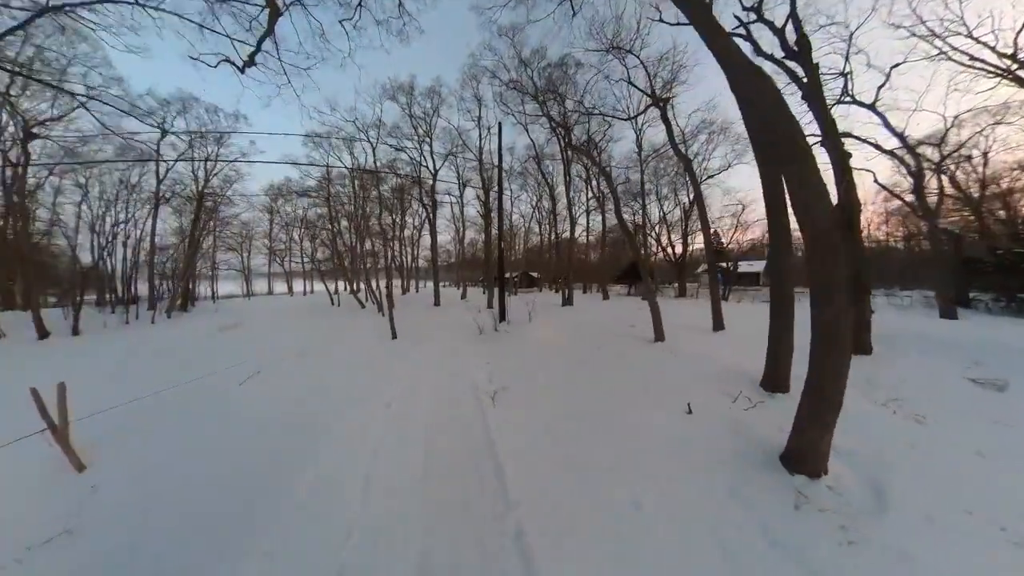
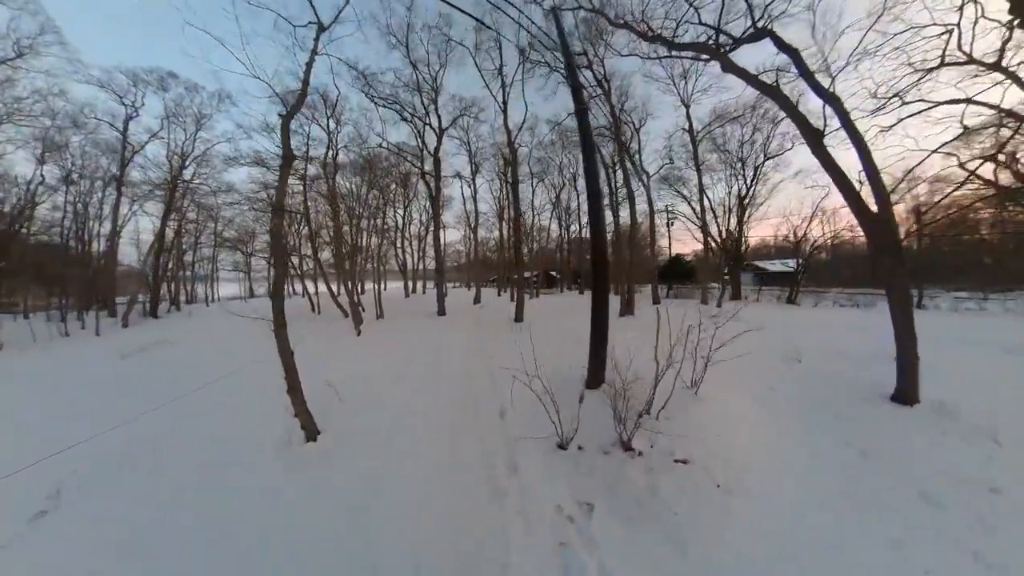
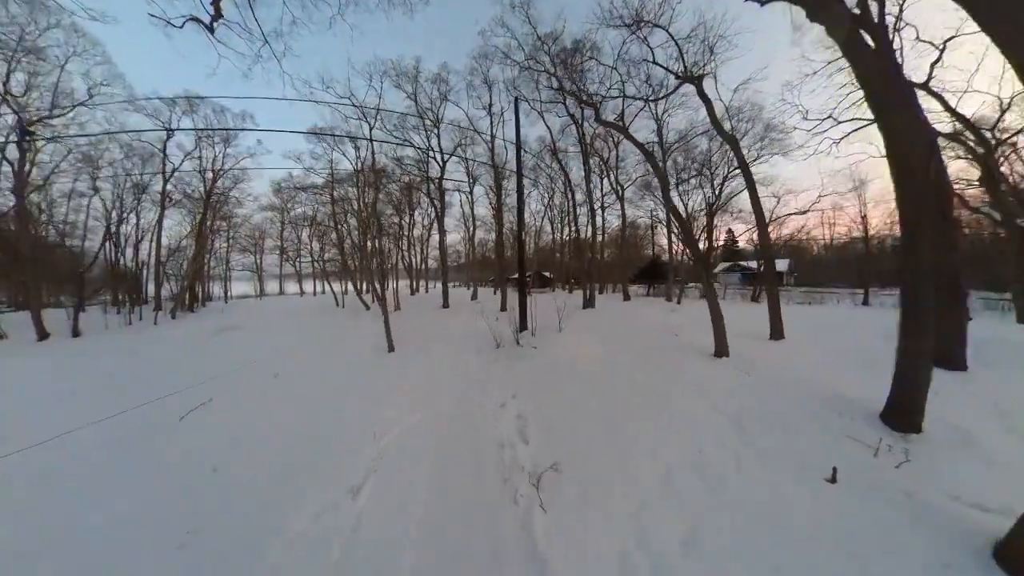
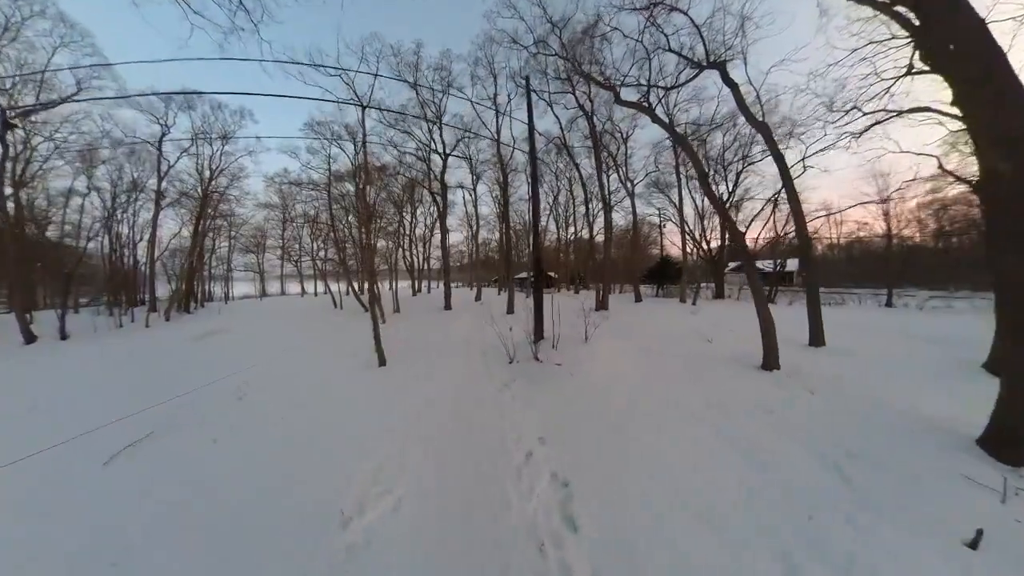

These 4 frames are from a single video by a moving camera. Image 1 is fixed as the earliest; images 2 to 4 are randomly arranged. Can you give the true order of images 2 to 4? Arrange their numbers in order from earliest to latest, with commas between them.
3, 4, 2
